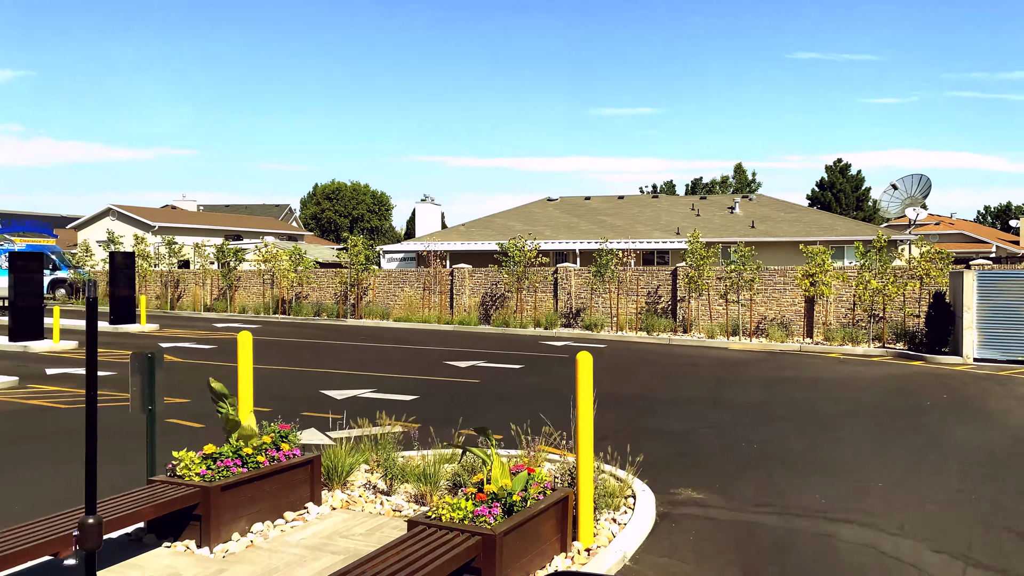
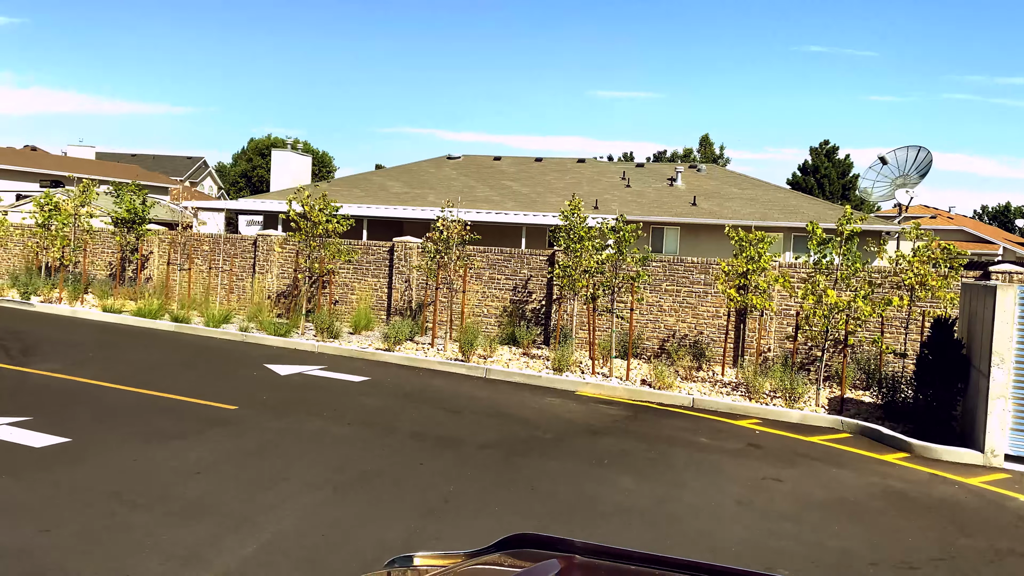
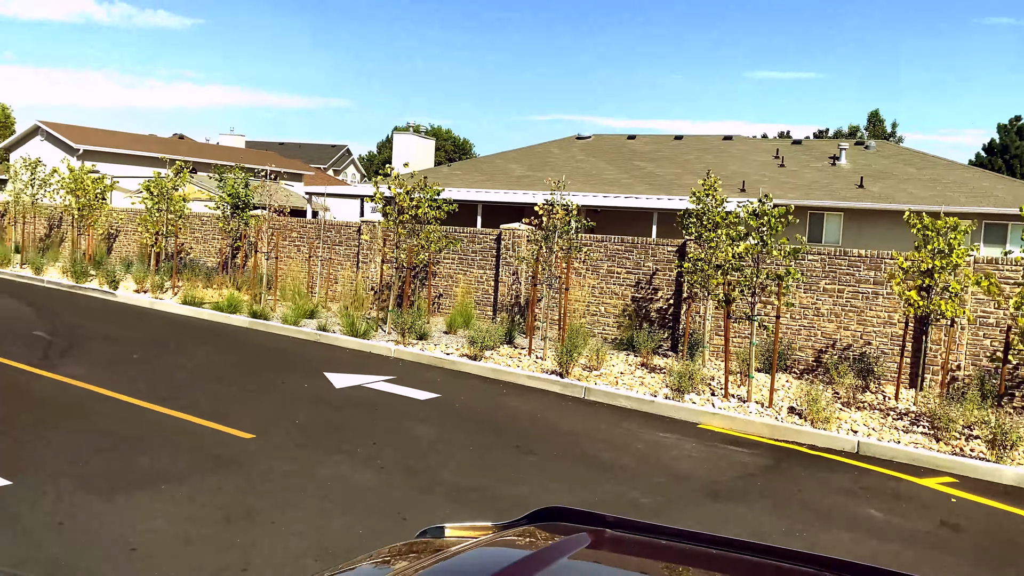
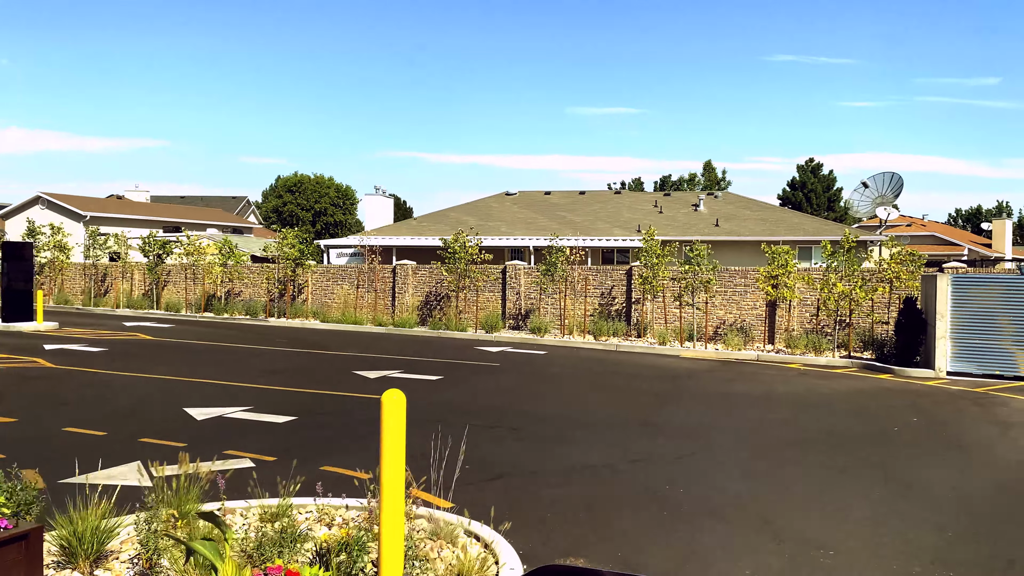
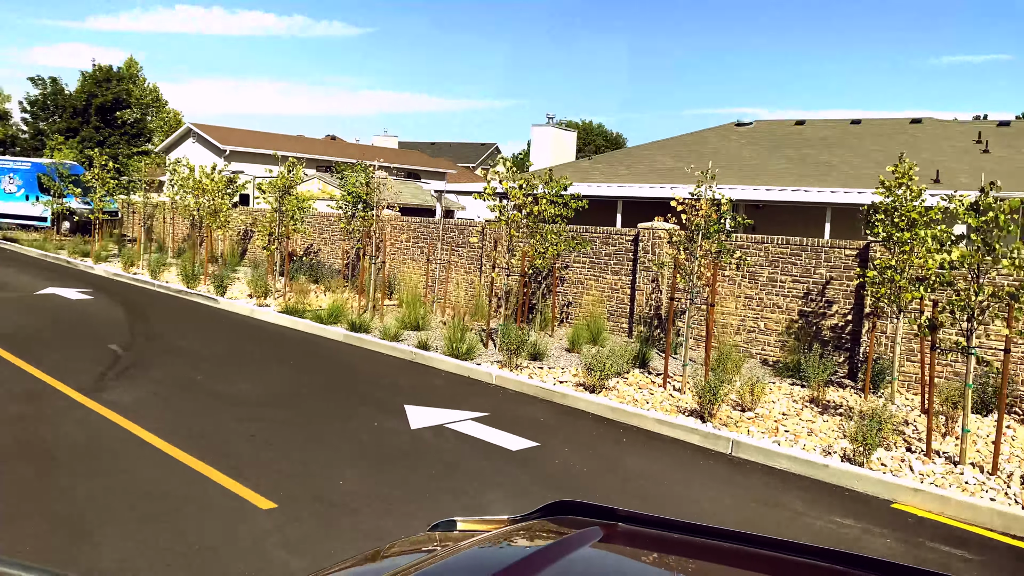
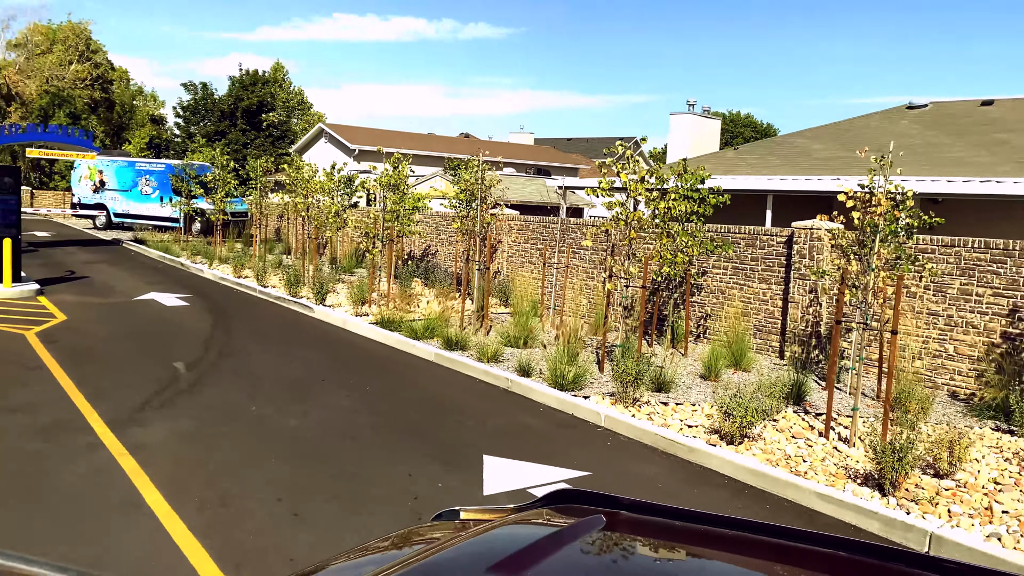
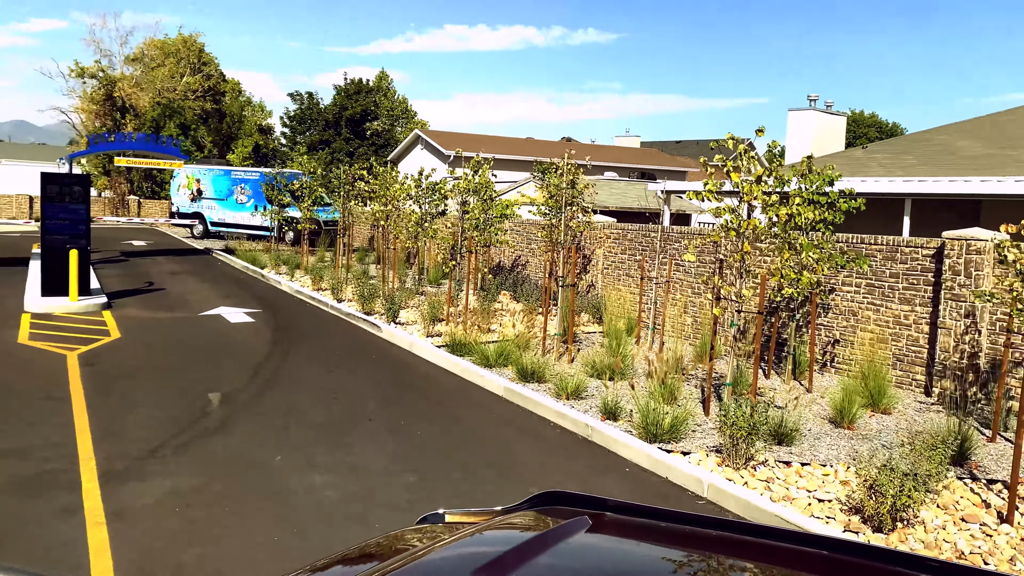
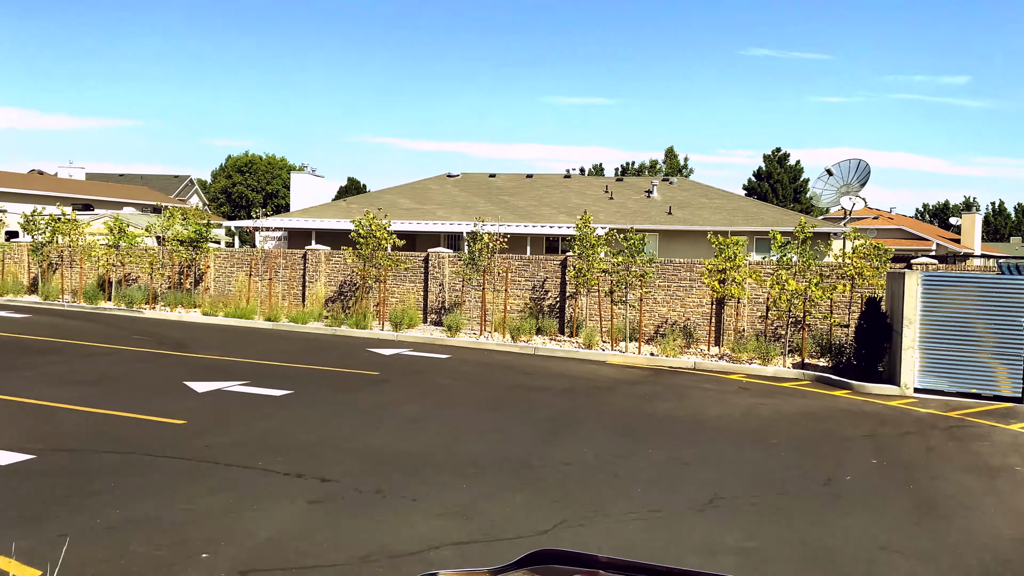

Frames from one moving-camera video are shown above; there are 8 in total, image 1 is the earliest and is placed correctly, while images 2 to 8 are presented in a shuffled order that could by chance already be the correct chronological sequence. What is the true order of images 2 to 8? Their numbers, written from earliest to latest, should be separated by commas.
4, 8, 2, 3, 5, 6, 7
